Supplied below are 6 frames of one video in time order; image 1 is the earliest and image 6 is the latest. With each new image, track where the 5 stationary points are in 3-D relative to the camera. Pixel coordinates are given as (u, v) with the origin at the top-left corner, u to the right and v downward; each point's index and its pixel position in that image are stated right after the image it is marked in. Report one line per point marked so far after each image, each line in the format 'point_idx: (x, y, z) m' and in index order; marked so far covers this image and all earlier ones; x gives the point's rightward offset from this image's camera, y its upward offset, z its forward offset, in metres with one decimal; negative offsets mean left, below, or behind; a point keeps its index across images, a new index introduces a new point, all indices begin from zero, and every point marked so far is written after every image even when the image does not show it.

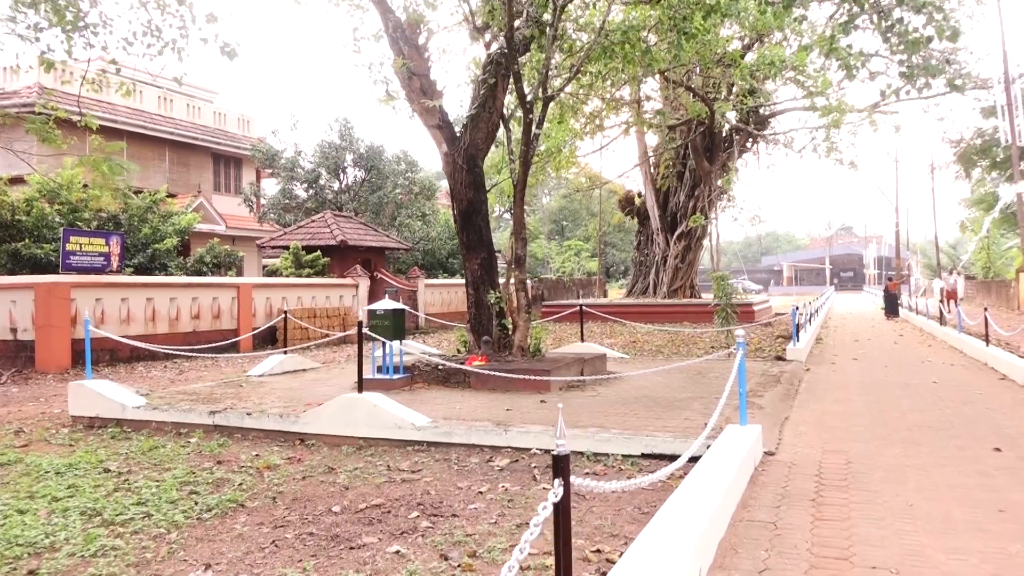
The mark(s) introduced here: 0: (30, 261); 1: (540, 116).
0: (-8.3, +0.5, +13.9) m
1: (+0.3, +2.0, +9.6) m
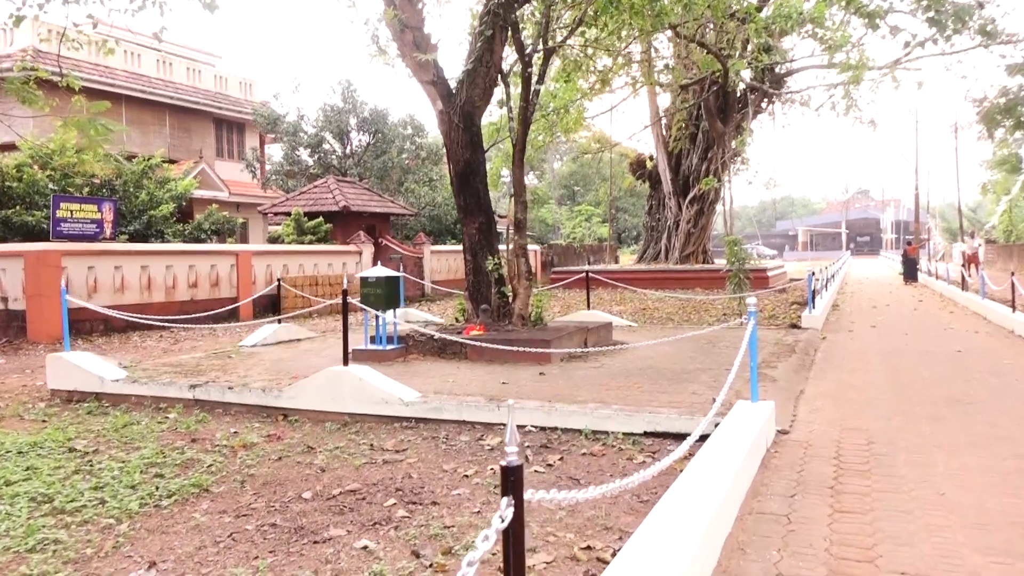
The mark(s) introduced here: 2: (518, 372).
0: (-8.2, +1.0, +13.6) m
1: (+0.3, +2.4, +9.0) m
2: (+0.1, -0.8, +7.2) m
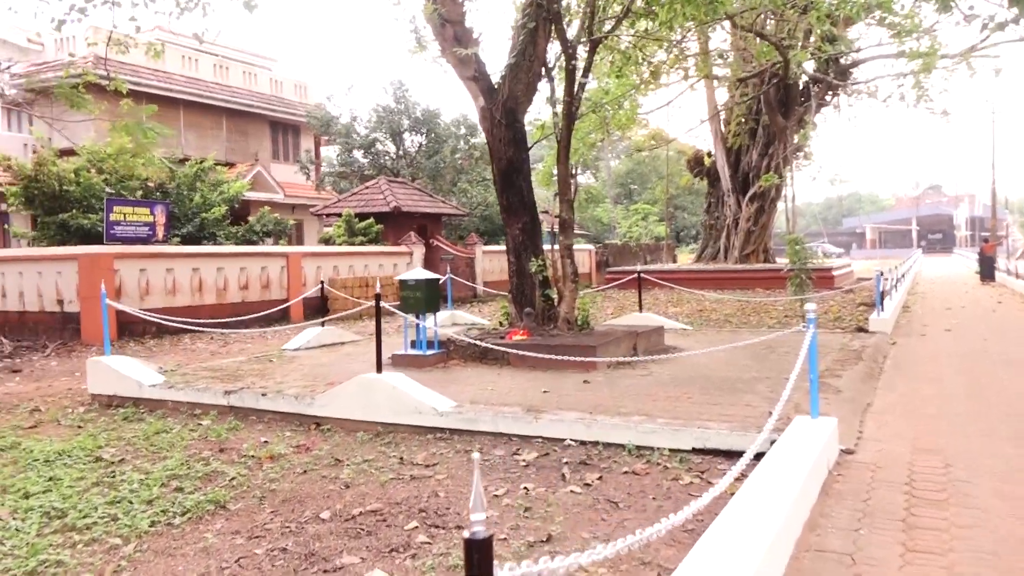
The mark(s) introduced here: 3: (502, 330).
0: (-7.4, +1.0, +13.8) m
1: (+0.8, +2.4, +8.6) m
2: (+0.4, -0.8, +6.9) m
3: (-0.1, -0.4, +8.5) m
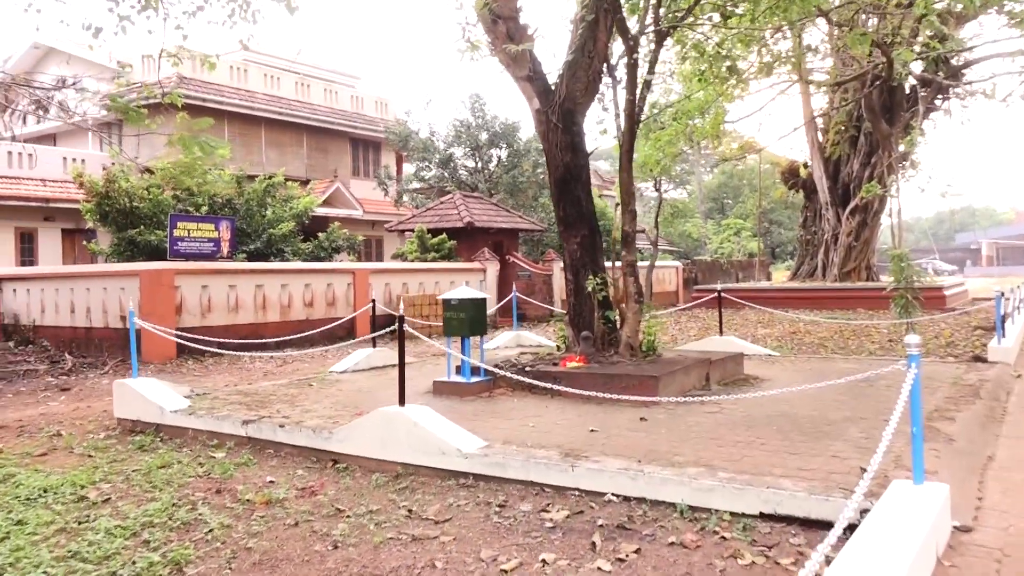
0: (-6.2, +0.7, +13.8) m
1: (+1.4, +2.2, +7.8) m
2: (+0.8, -0.9, +6.0) m
3: (+0.4, -0.6, +7.6) m
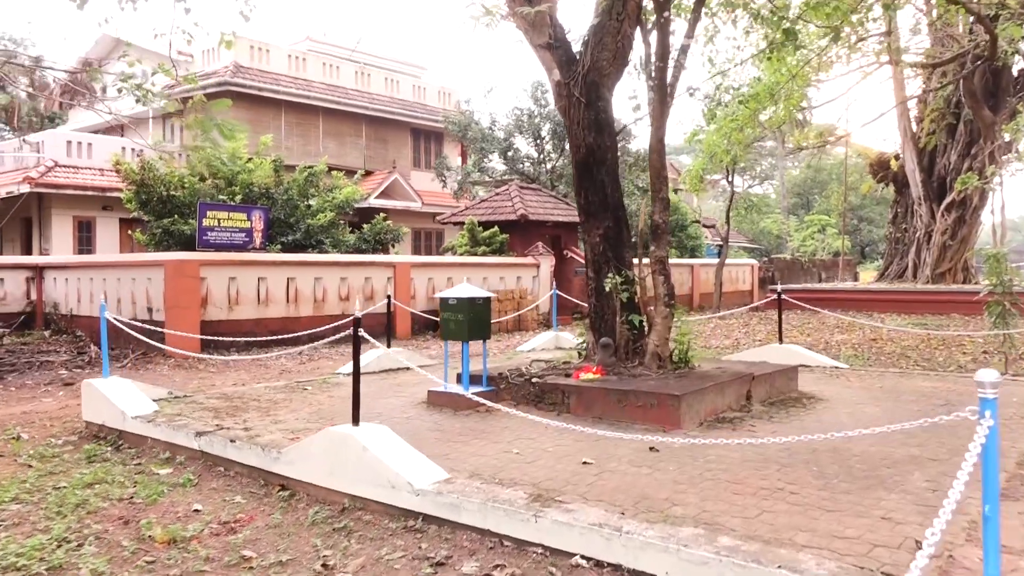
0: (-5.4, +0.8, +13.4) m
1: (+1.5, +2.2, +6.6) m
2: (+0.7, -0.9, +5.0) m
3: (+0.5, -0.6, +6.6) m
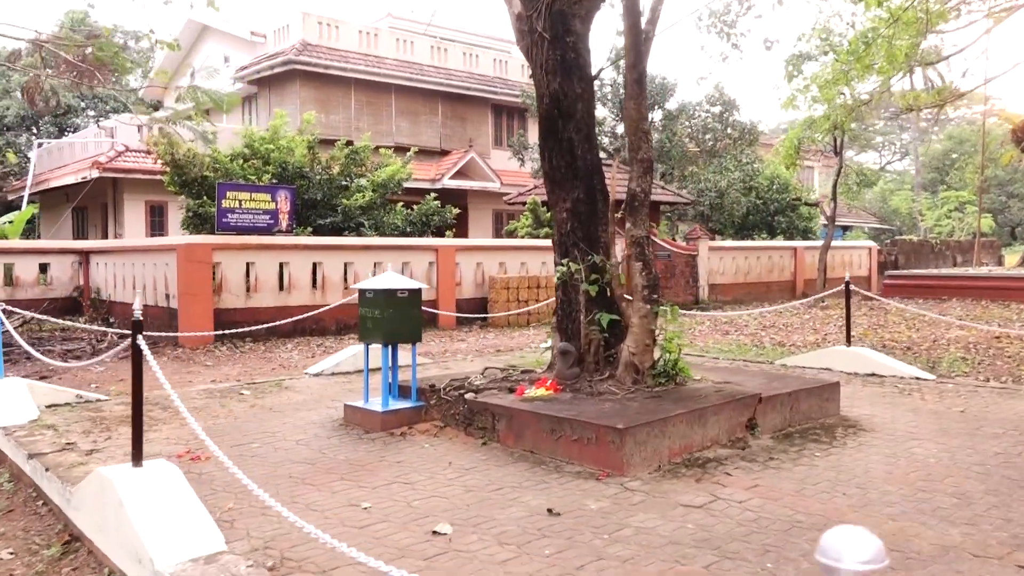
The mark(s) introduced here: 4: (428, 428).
0: (-4.6, +1.1, +12.8) m
1: (+1.1, +2.2, +5.0) m
2: (0.0, -0.9, +3.5) m
3: (+0.1, -0.6, +5.2) m
4: (-0.5, -0.8, +4.9) m
